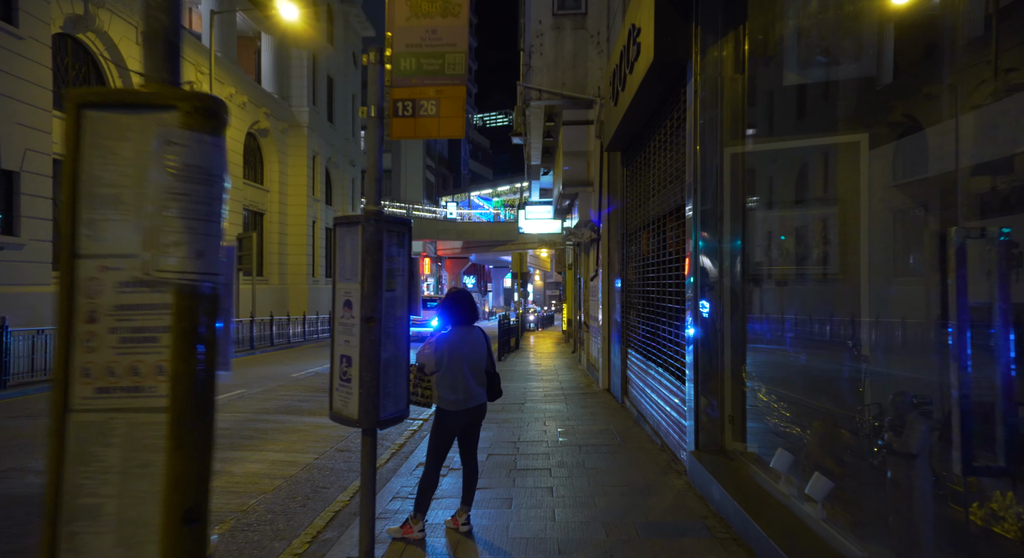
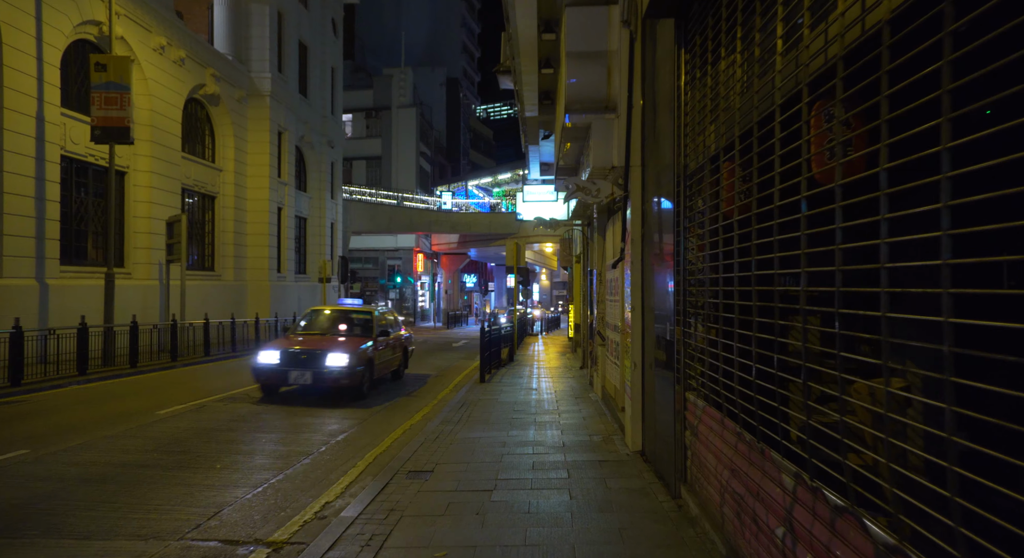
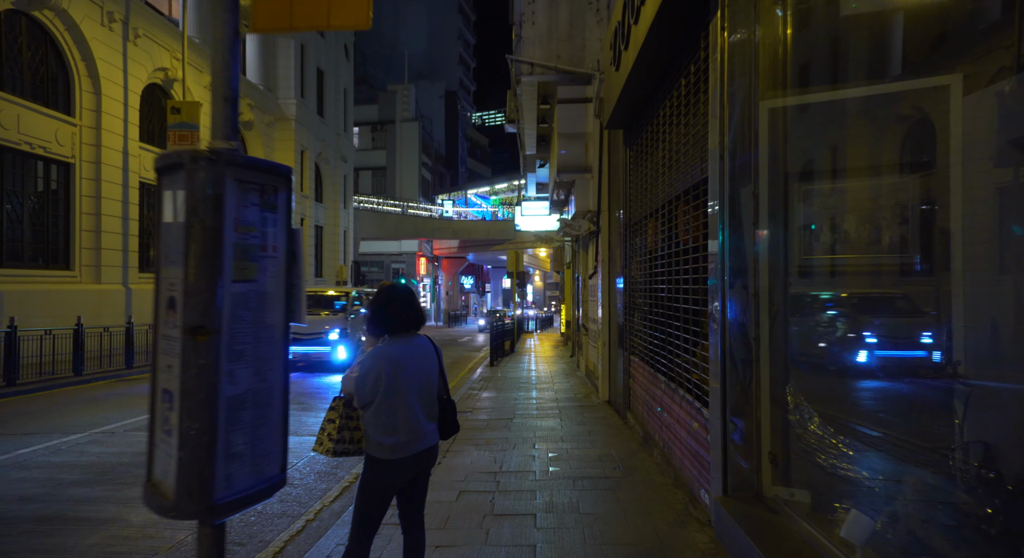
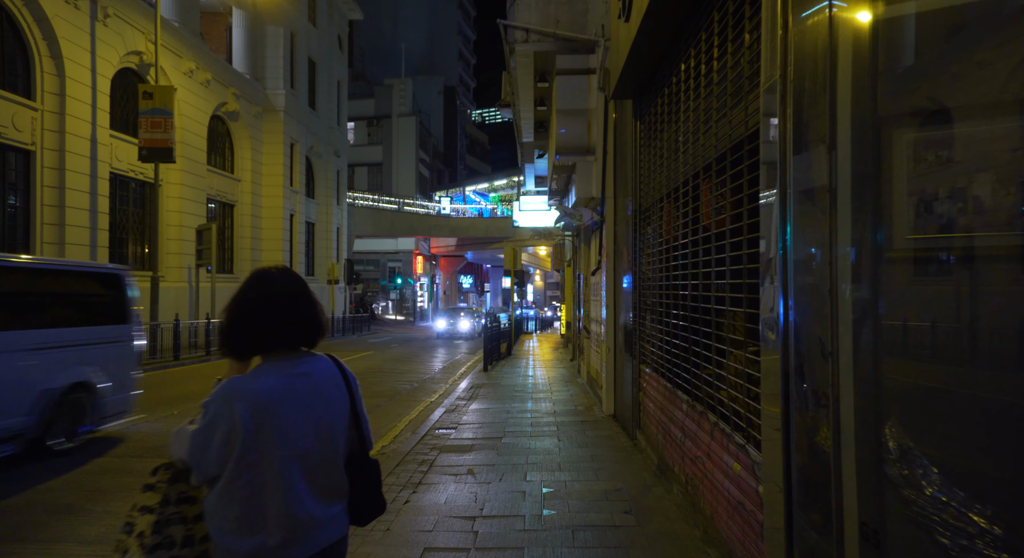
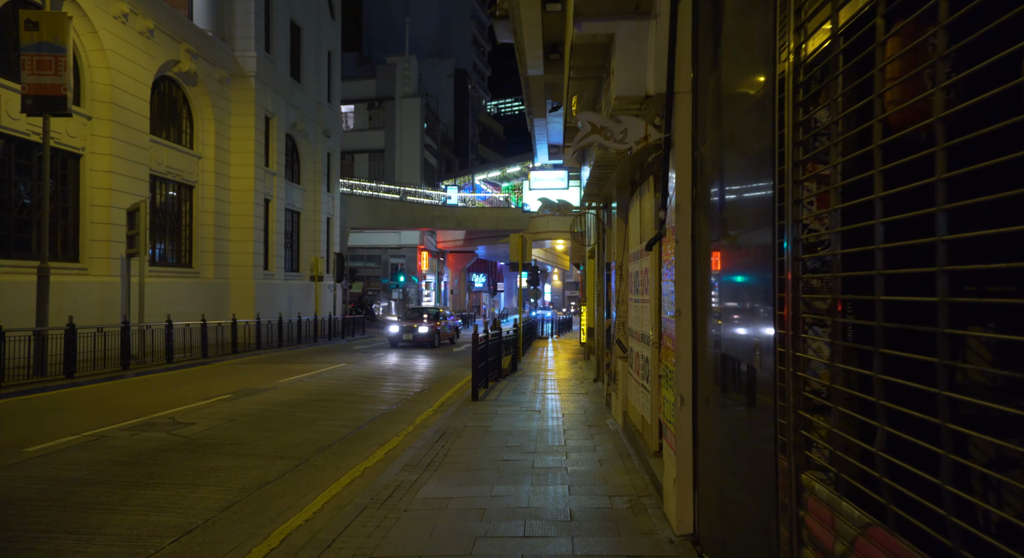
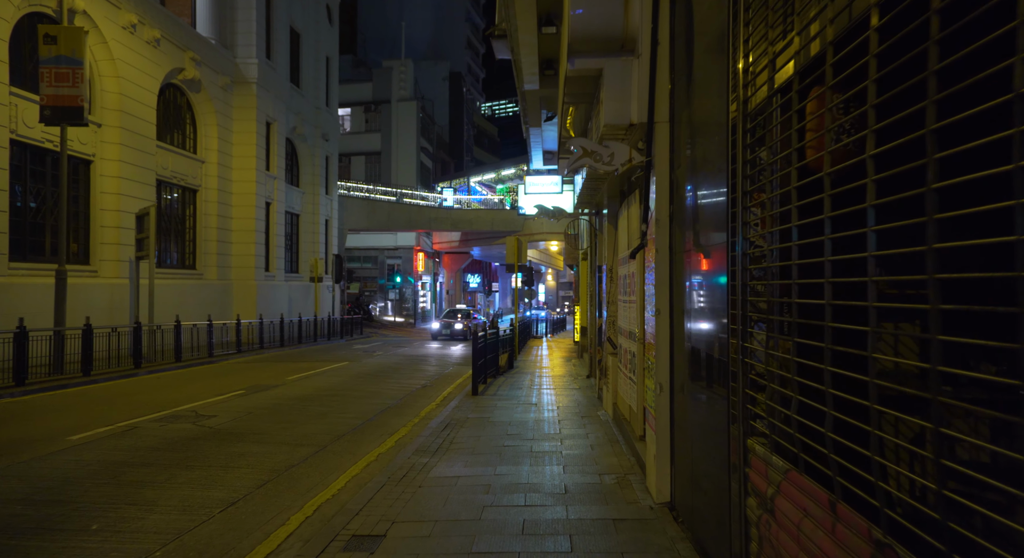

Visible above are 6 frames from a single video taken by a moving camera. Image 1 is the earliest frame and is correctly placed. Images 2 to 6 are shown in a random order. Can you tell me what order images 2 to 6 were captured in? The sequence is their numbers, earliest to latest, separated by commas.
3, 4, 2, 6, 5
